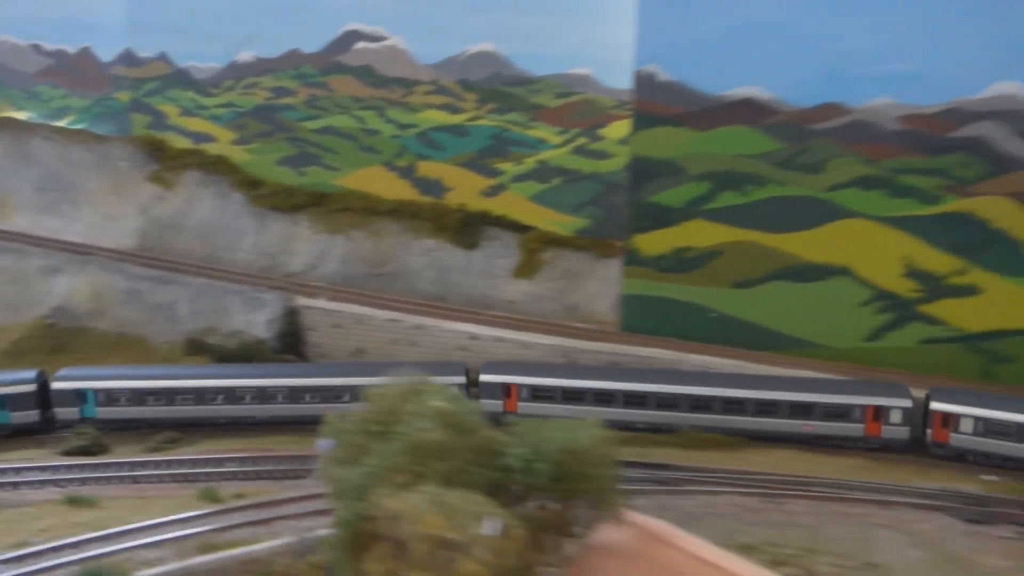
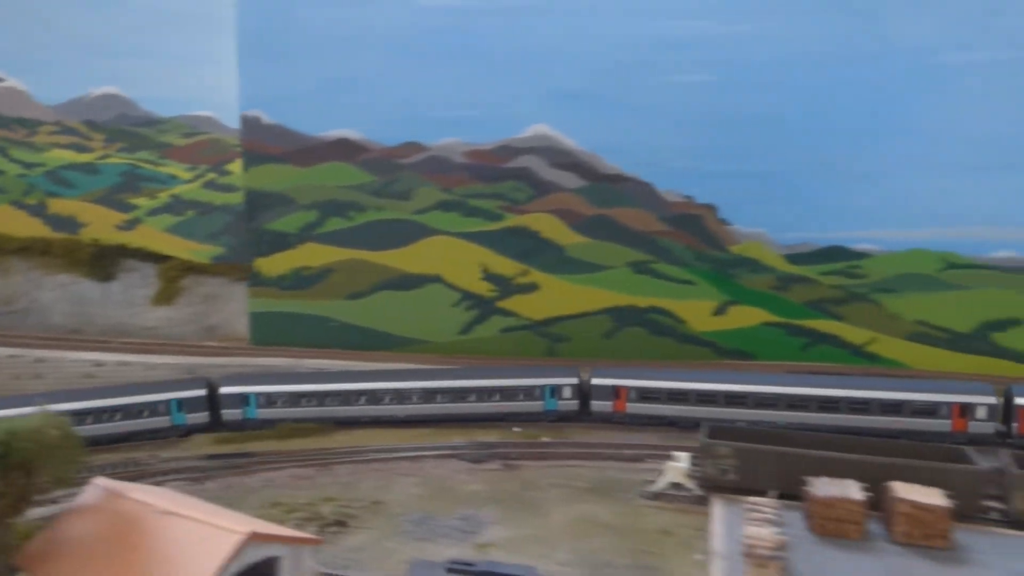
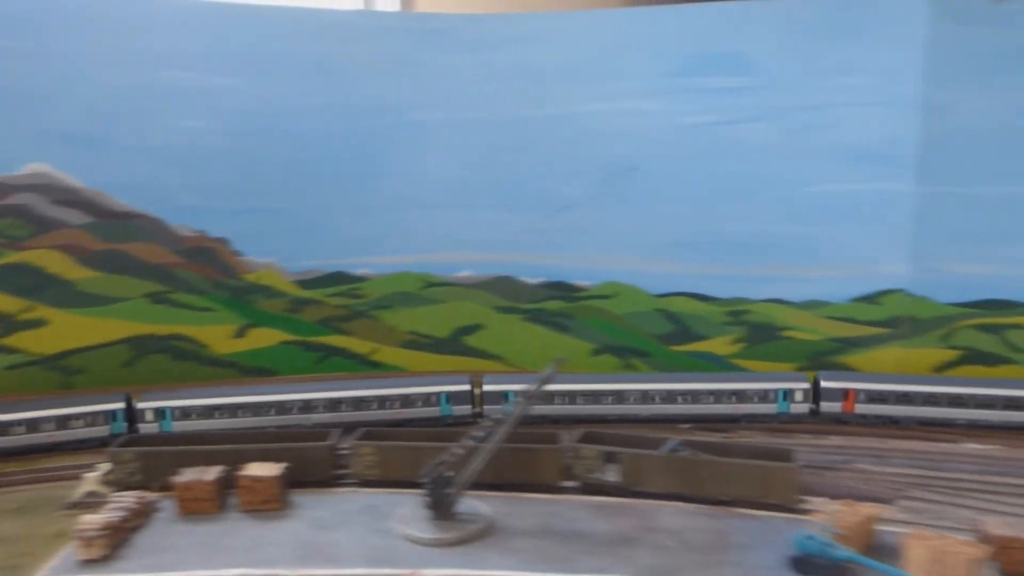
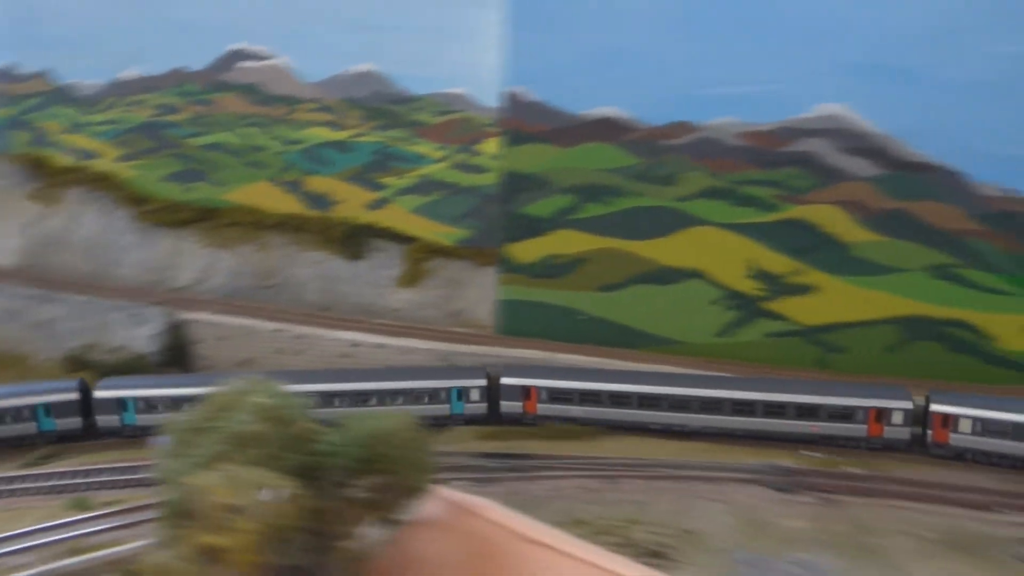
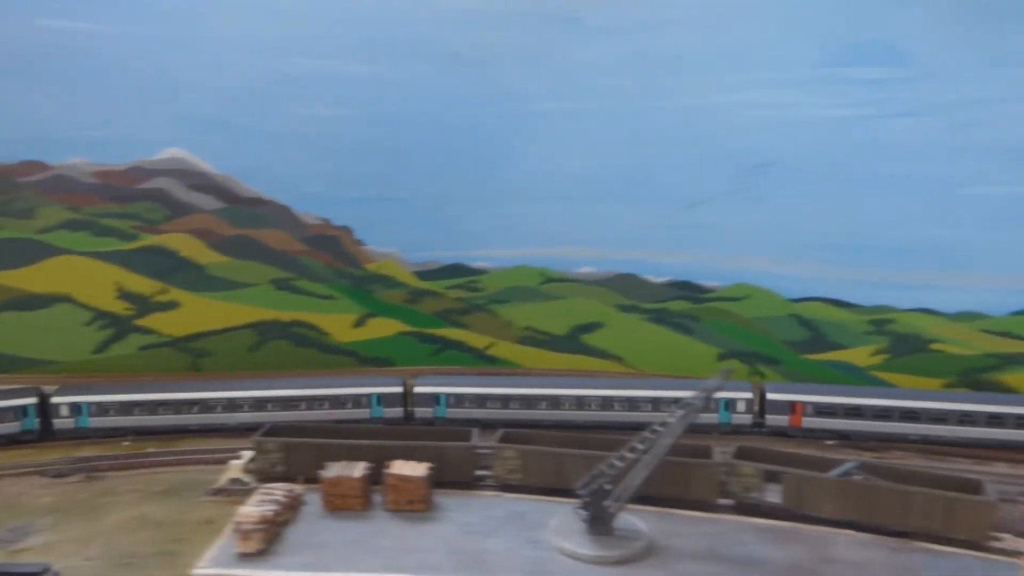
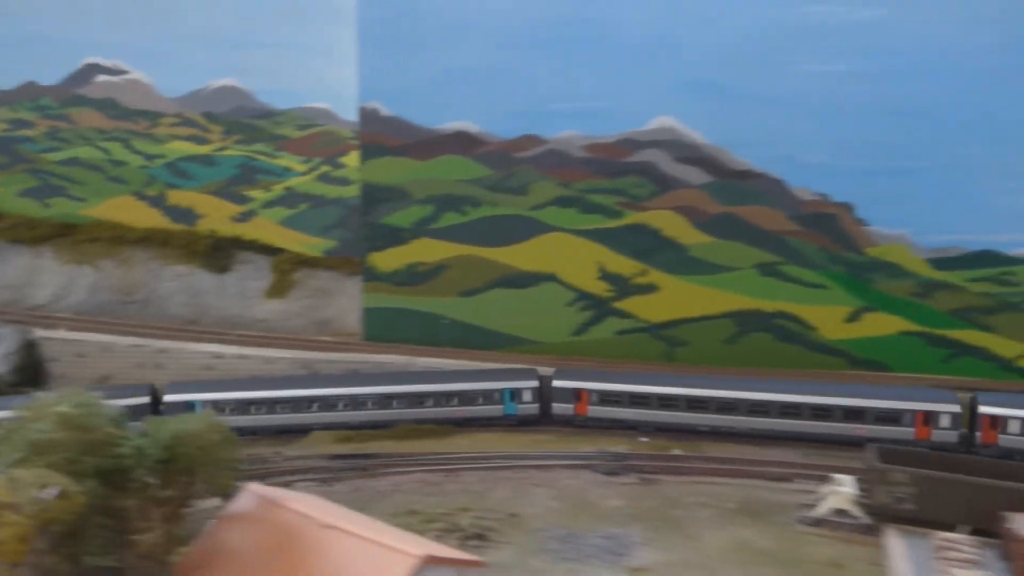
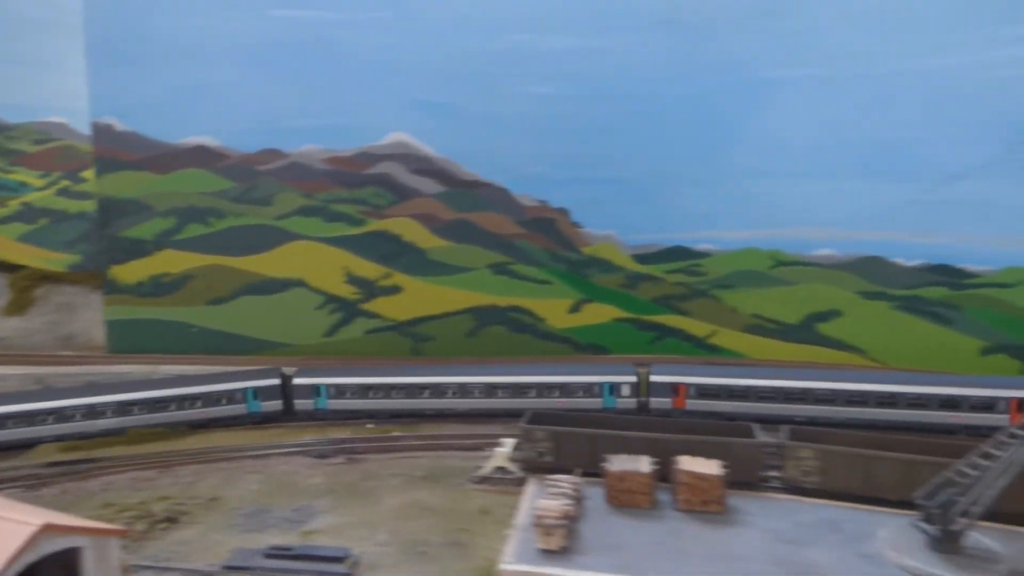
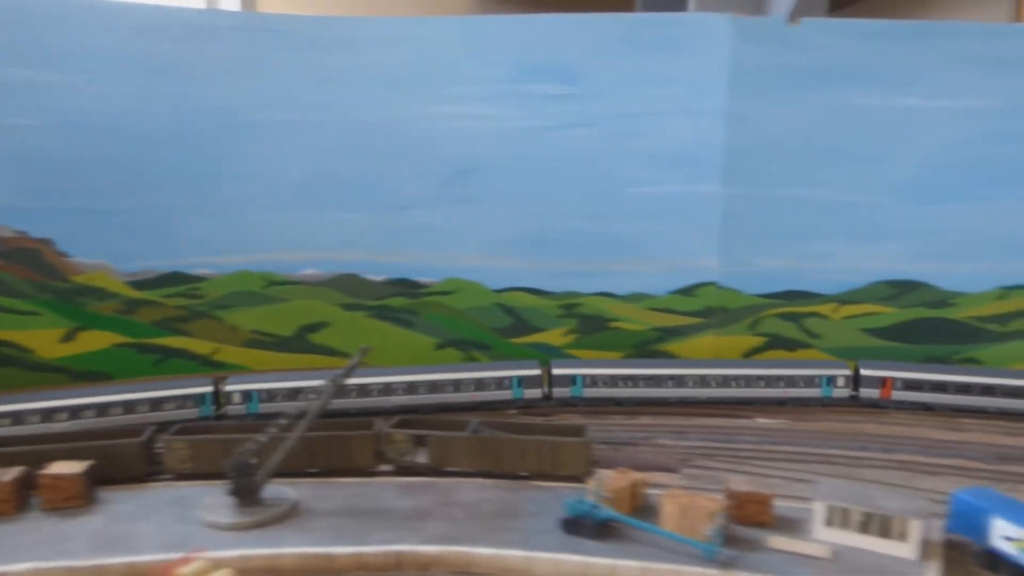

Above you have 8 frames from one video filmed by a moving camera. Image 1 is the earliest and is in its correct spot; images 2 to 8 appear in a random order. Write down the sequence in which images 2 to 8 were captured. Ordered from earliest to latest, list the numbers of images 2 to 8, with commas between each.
4, 6, 2, 7, 5, 3, 8
